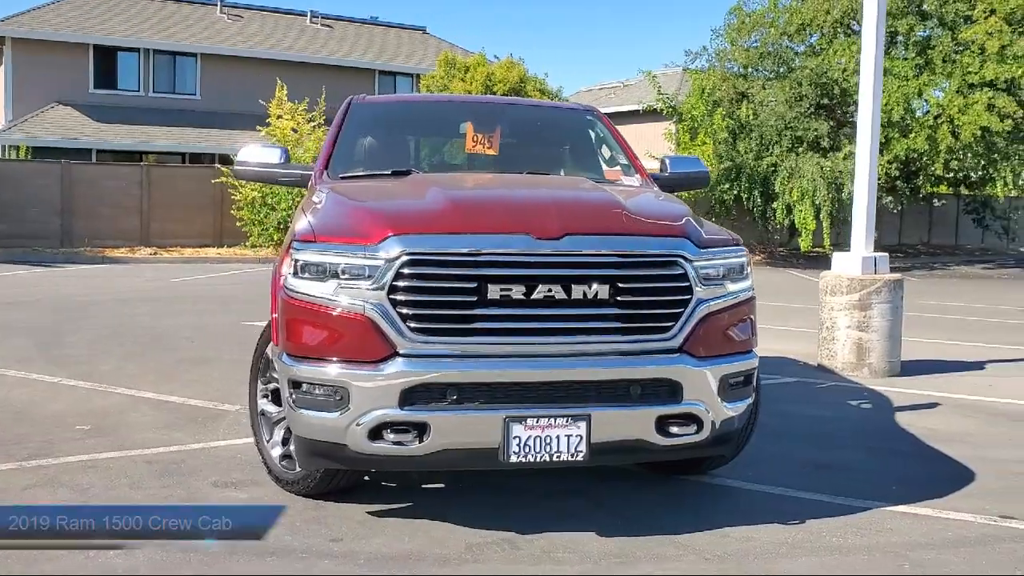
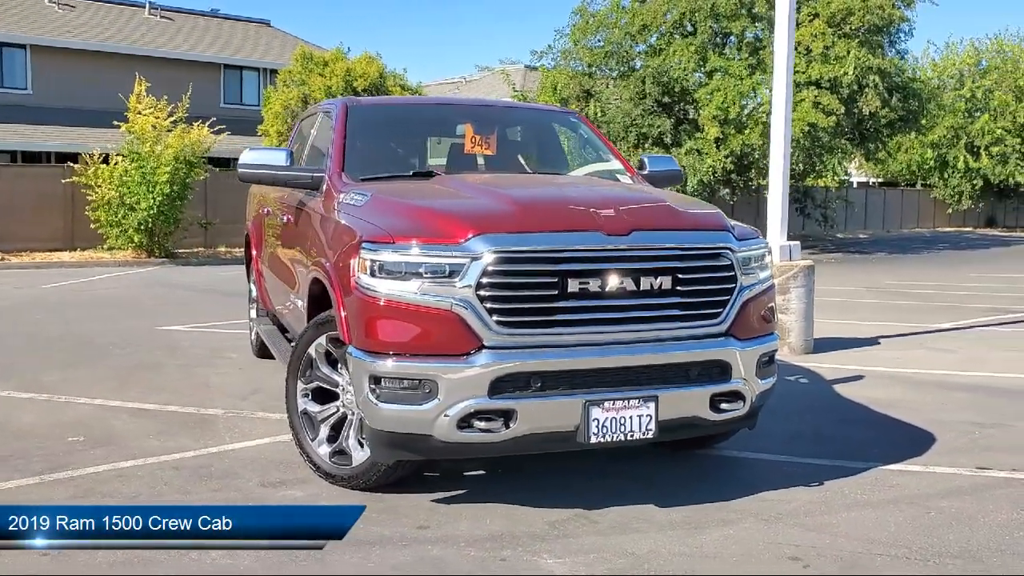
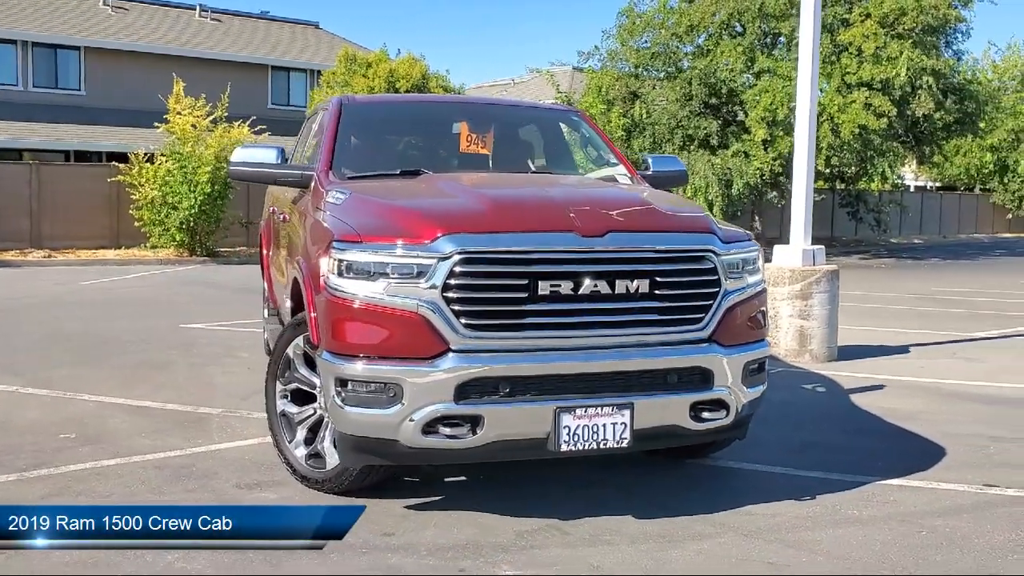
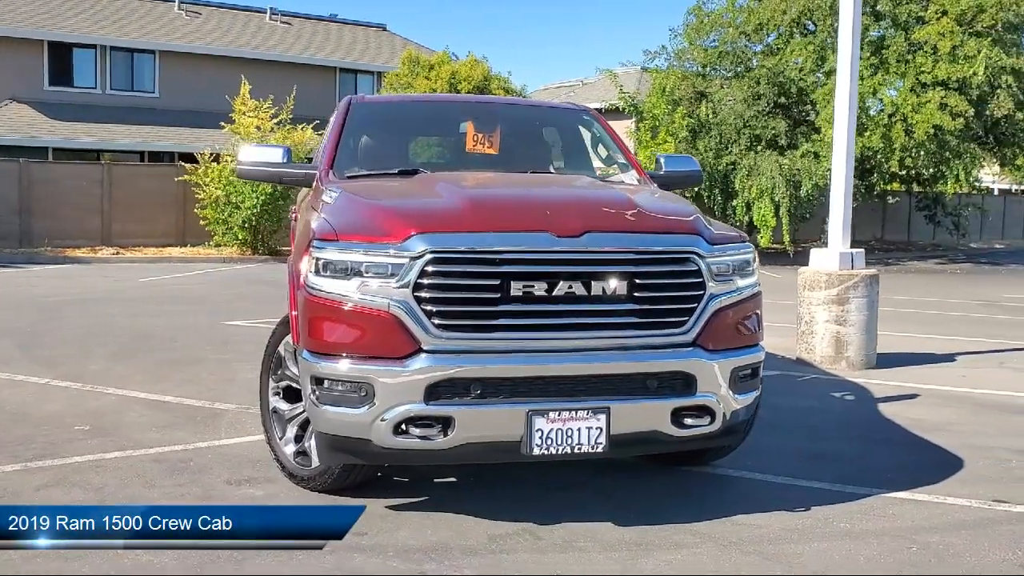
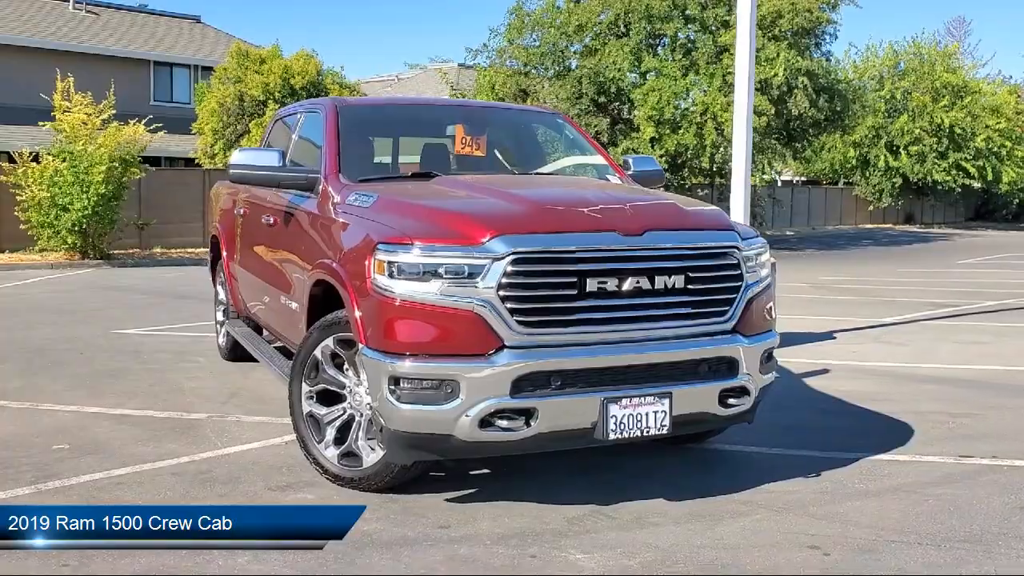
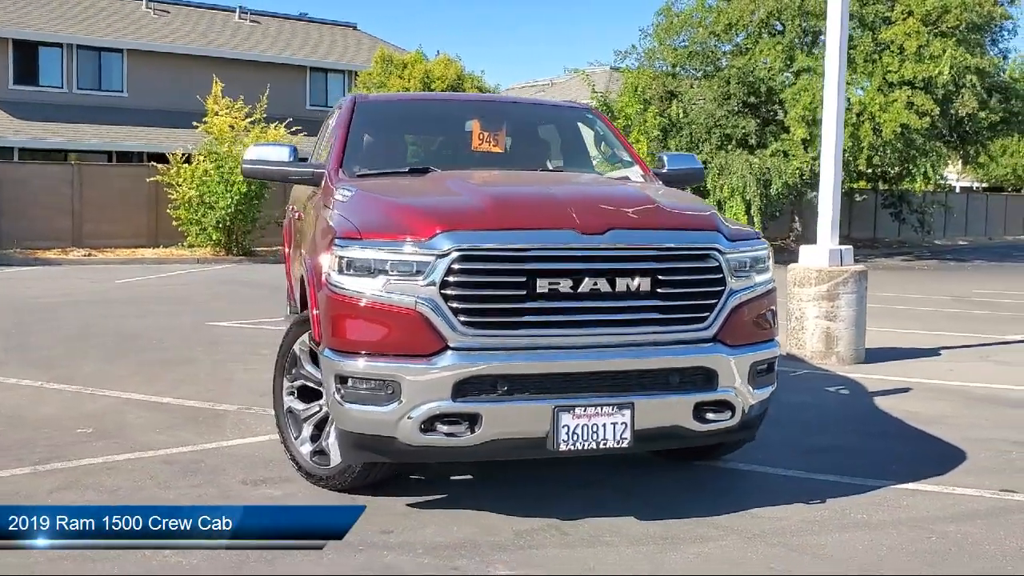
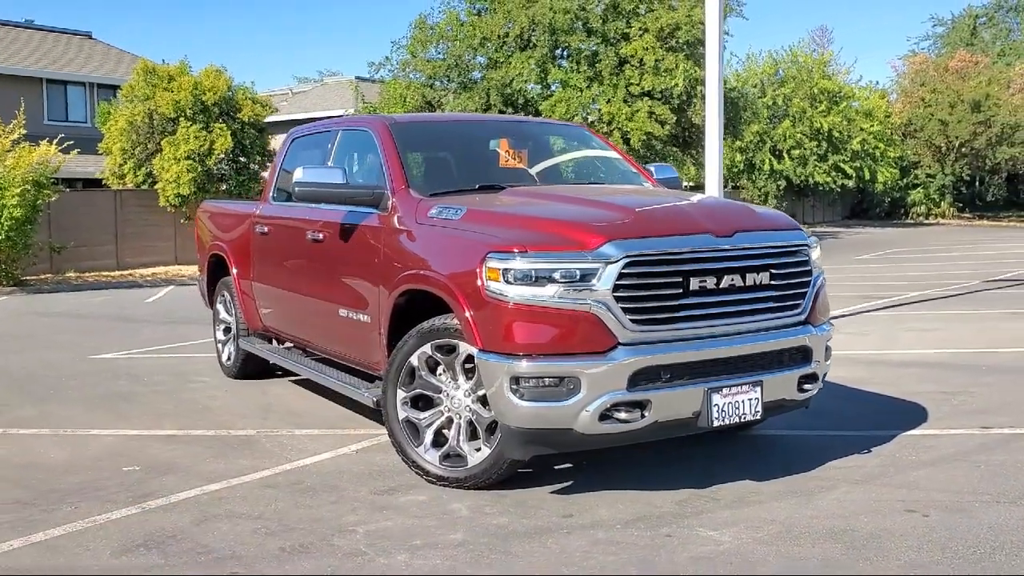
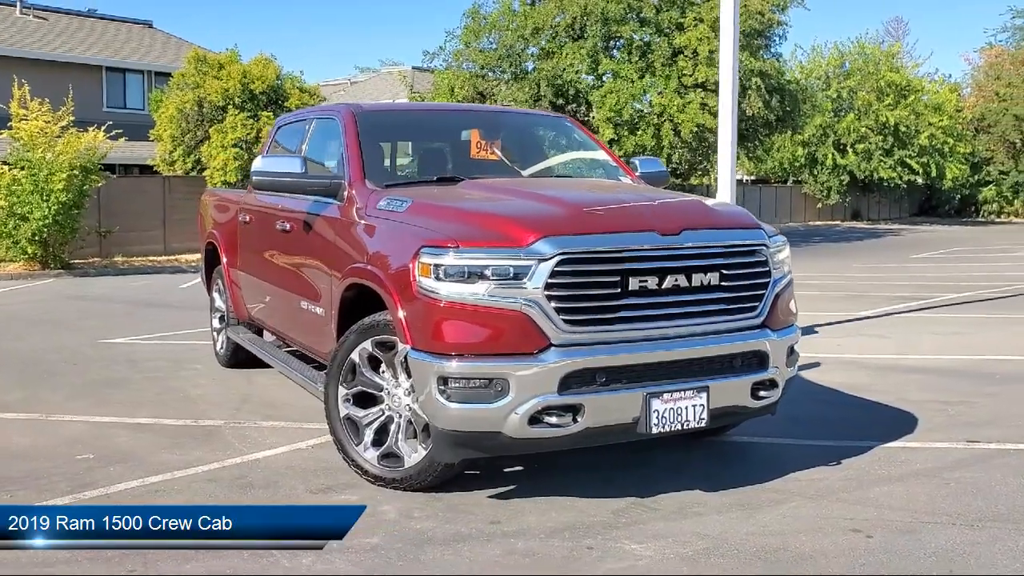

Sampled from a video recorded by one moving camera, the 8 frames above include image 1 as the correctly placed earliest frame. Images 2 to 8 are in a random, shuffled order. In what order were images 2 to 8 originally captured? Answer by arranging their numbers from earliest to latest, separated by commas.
4, 6, 3, 2, 5, 8, 7
